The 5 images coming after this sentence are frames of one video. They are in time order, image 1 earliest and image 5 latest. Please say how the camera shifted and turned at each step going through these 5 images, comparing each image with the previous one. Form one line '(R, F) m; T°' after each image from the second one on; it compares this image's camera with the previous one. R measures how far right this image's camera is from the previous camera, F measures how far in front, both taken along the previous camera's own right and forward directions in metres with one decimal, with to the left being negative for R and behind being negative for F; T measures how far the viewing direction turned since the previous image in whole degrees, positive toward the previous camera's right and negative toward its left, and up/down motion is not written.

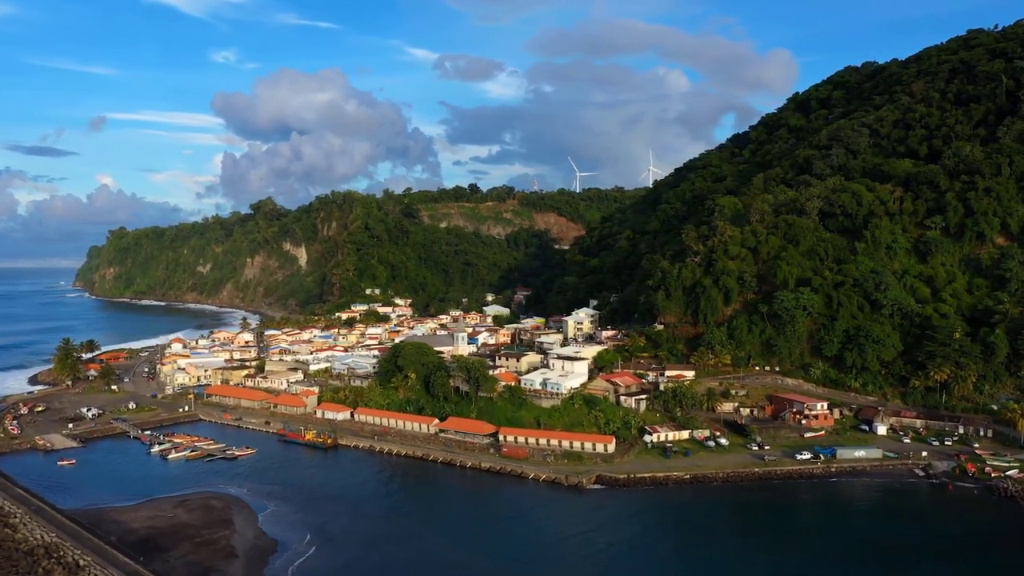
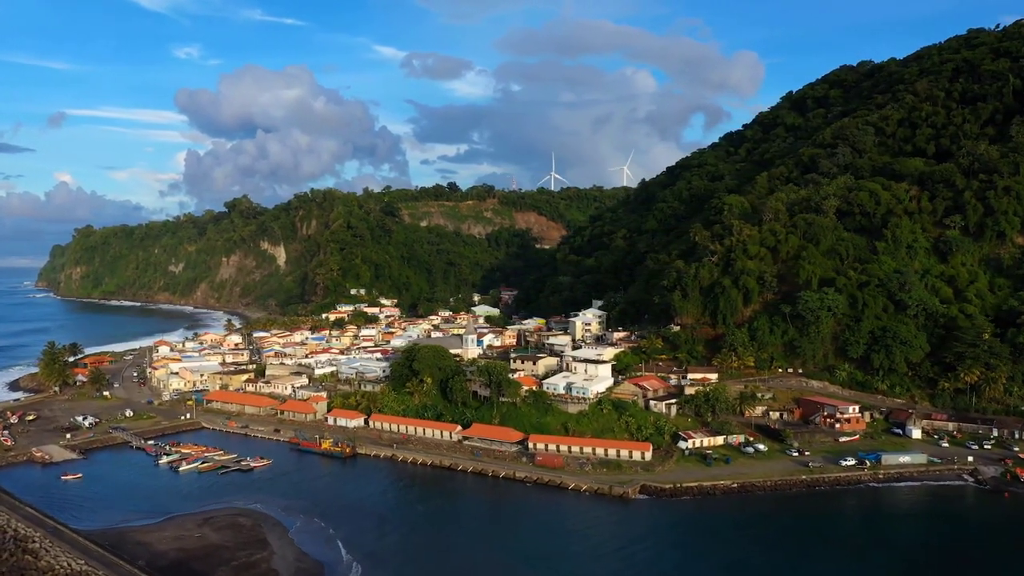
(-3.0, +1.8) m; +2°
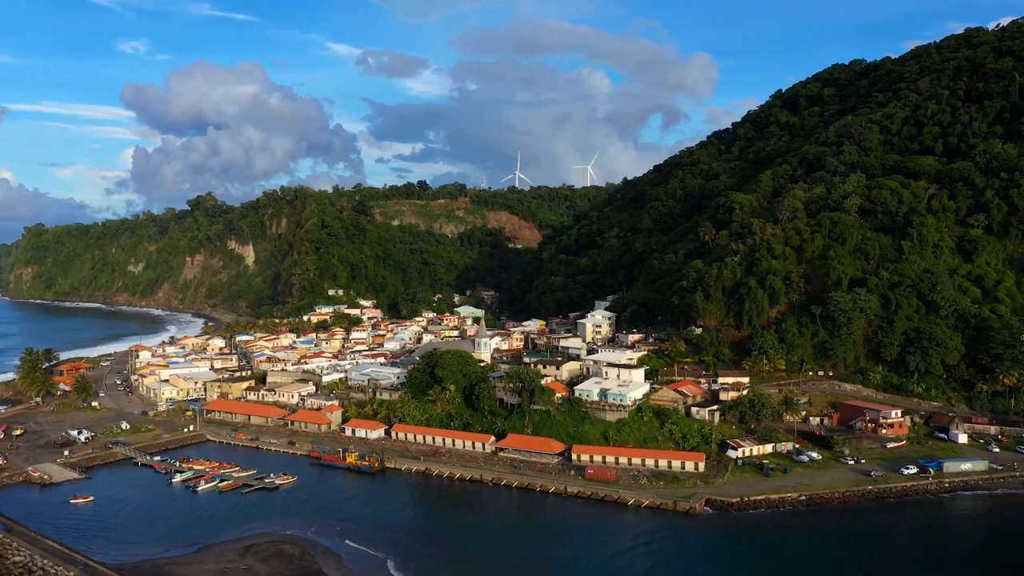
(-3.9, +2.4) m; +3°
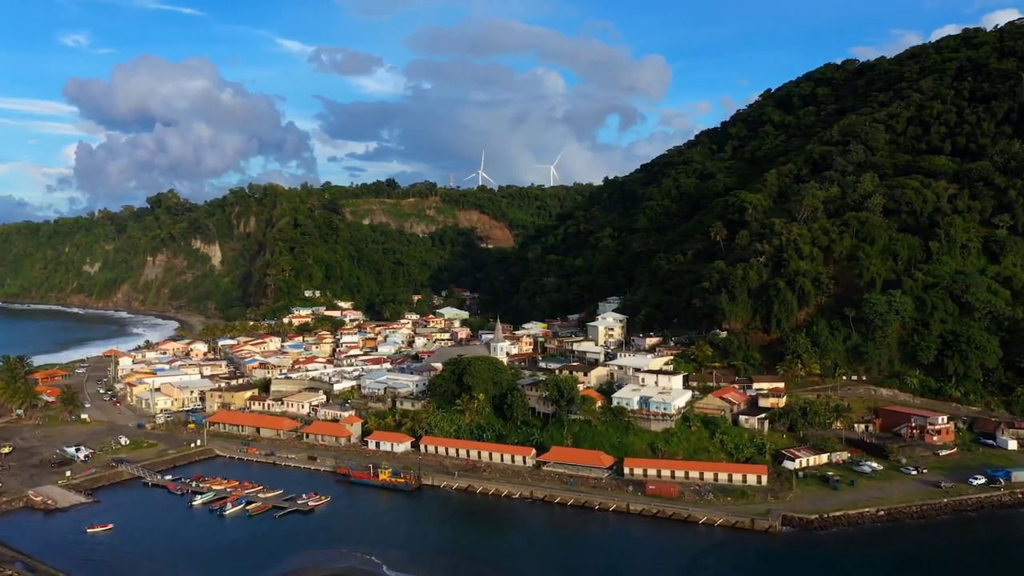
(-4.1, +2.5) m; +3°
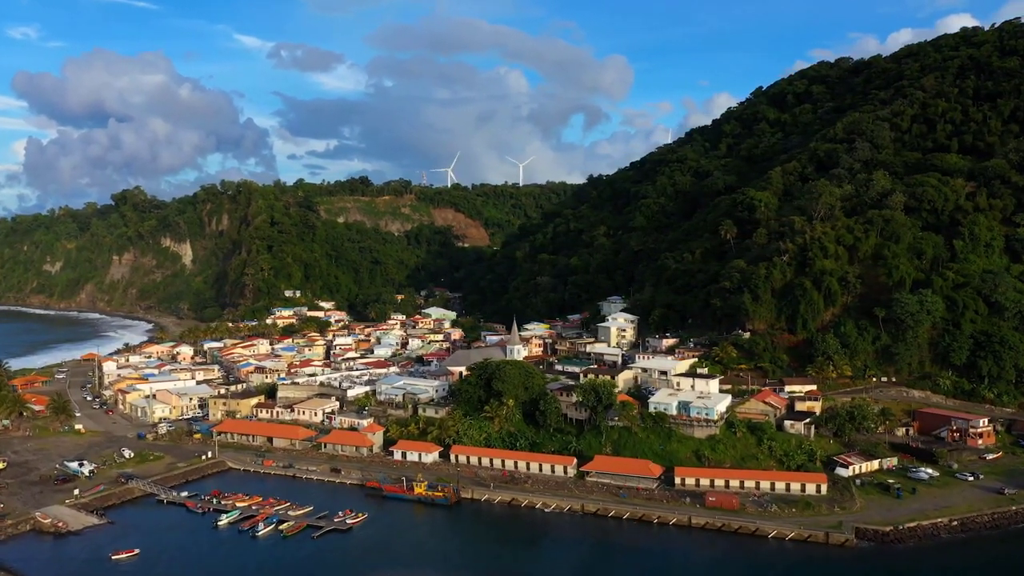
(-3.5, +2.0) m; +2°
